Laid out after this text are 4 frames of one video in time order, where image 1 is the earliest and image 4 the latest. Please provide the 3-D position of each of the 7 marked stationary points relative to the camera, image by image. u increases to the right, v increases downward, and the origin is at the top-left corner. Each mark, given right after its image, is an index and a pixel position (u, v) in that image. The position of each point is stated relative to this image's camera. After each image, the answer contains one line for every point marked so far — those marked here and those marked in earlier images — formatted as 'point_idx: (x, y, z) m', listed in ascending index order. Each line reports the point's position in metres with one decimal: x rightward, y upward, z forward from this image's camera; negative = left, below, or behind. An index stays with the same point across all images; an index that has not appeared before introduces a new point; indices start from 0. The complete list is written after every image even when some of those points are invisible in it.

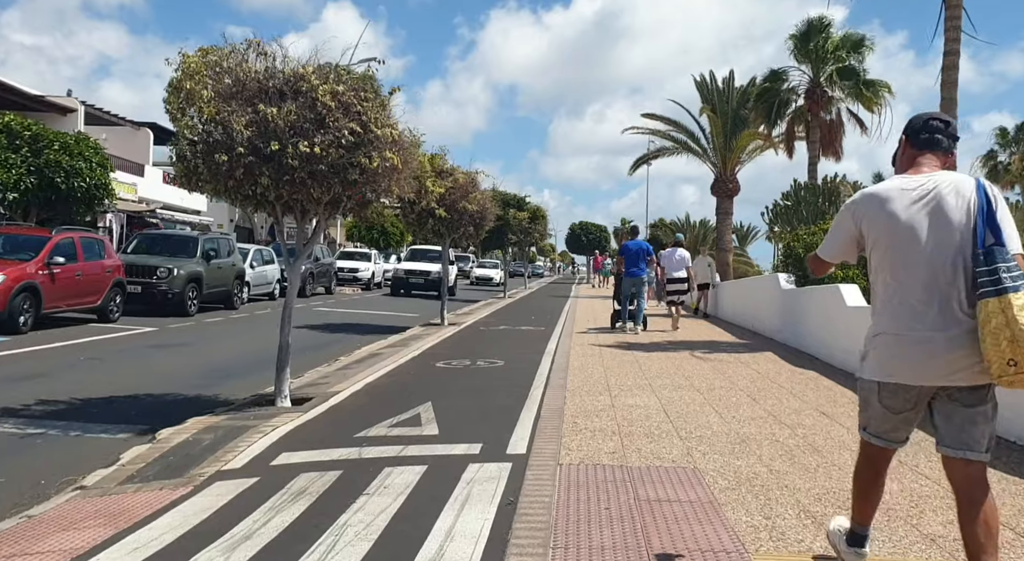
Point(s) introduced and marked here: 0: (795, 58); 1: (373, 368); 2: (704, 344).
0: (+7.4, +5.9, +19.9) m
1: (-2.0, -1.2, +10.8) m
2: (+3.3, -1.1, +12.9) m
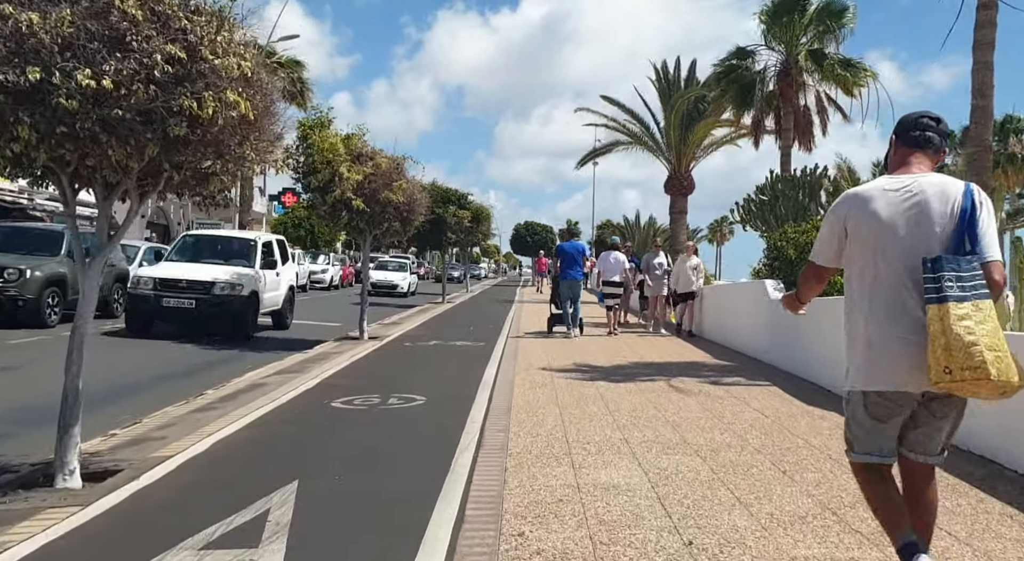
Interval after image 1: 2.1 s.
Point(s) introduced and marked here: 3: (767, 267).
0: (+6.0, +5.7, +17.7) m
1: (-2.8, -1.3, +7.9) m
2: (+2.3, -1.2, +10.4) m
3: (+4.3, +0.2, +12.8) m
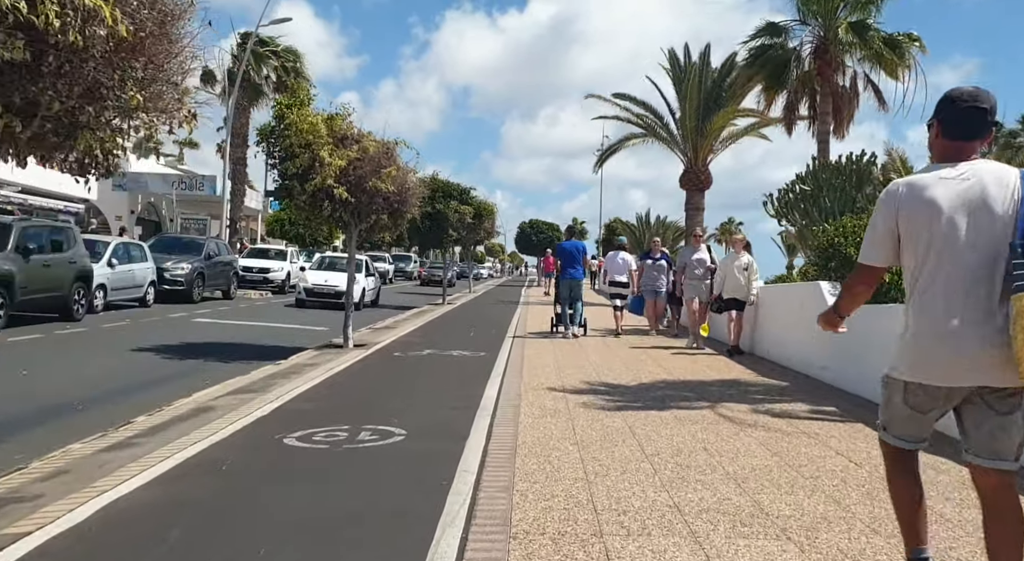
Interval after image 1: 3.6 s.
0: (+6.1, +5.7, +15.9) m
1: (-2.7, -1.3, +6.2) m
2: (+2.4, -1.2, +8.5) m
3: (+4.4, +0.2, +10.9) m
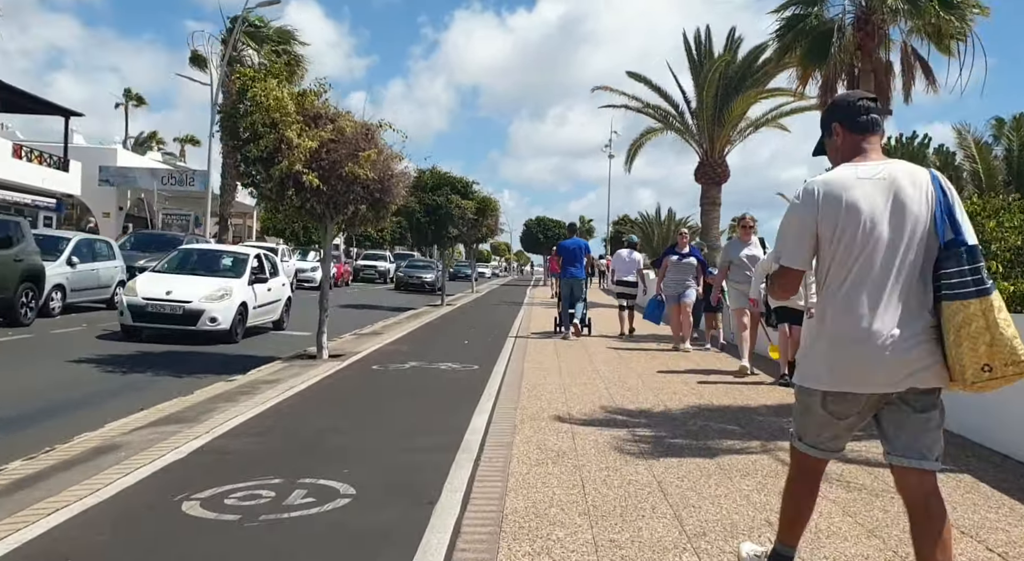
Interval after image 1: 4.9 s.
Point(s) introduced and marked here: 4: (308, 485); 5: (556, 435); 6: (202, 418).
0: (+6.1, +5.7, +14.1) m
1: (-2.8, -1.4, +4.5) m
2: (+2.3, -1.2, +6.8) m
3: (+4.3, +0.2, +9.2) m
4: (-1.3, -1.3, +4.8) m
5: (+0.4, -1.3, +6.2) m
6: (-2.8, -1.3, +6.9) m
